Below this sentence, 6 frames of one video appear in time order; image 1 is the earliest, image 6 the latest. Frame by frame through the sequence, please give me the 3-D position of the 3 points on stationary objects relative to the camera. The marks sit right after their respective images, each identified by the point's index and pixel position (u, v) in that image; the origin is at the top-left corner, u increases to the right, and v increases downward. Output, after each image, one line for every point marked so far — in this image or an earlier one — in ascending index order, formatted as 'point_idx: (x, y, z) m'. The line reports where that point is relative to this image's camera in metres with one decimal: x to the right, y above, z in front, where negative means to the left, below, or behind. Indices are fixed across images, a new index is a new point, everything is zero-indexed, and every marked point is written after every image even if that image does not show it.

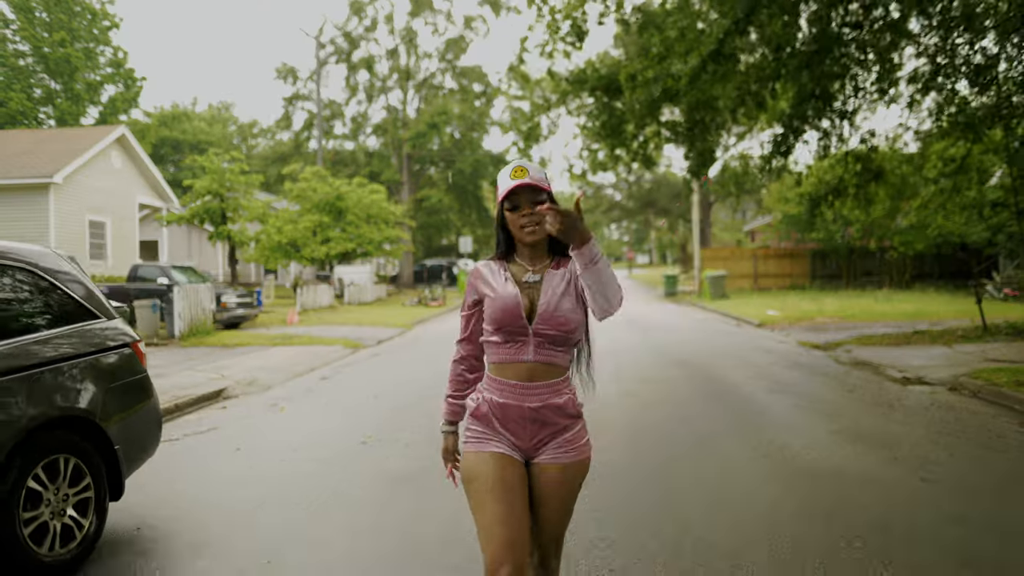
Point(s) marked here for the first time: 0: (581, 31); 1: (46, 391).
0: (+1.1, +4.0, +12.1) m
1: (-2.2, -0.5, +3.5) m
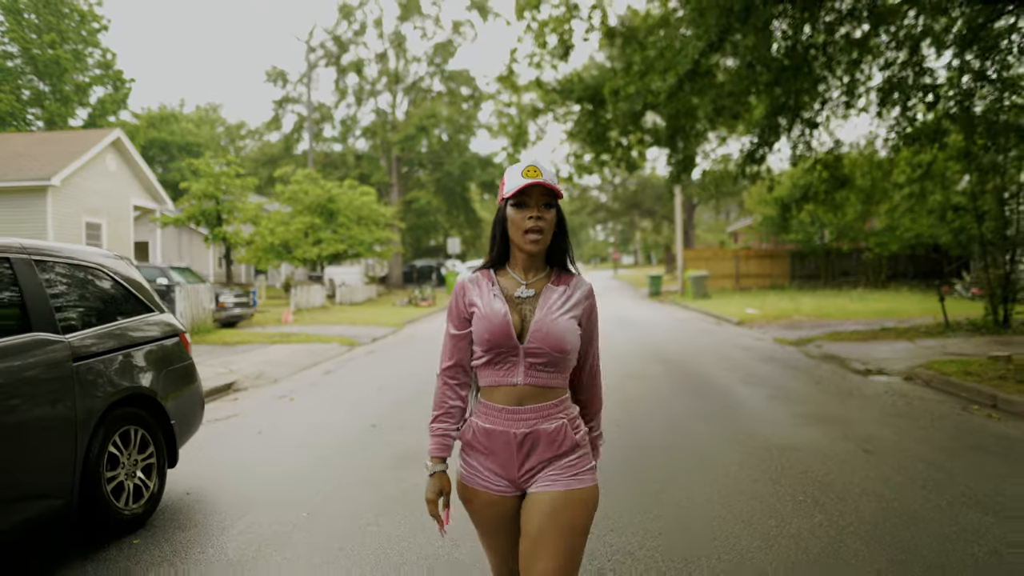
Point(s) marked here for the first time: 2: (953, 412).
0: (+0.9, +4.0, +12.8) m
1: (-2.2, -0.5, +4.2) m
2: (+4.2, -1.2, +7.4) m
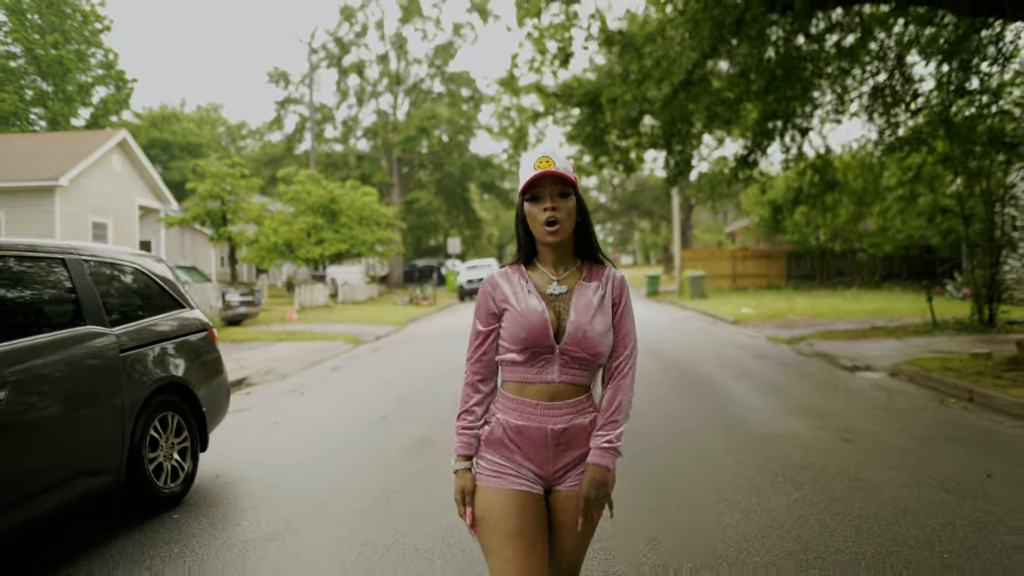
0: (+0.9, +4.0, +13.2) m
1: (-2.2, -0.5, +4.6) m
2: (+4.3, -1.2, +7.8) m
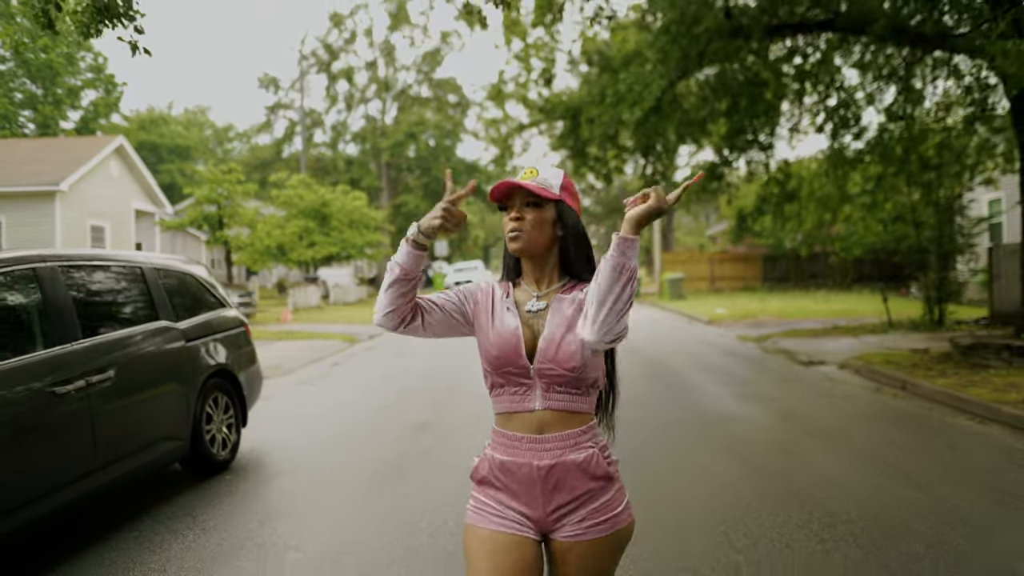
0: (+0.7, +4.0, +14.3) m
1: (-2.2, -0.5, +5.6) m
2: (+4.1, -1.2, +8.9) m
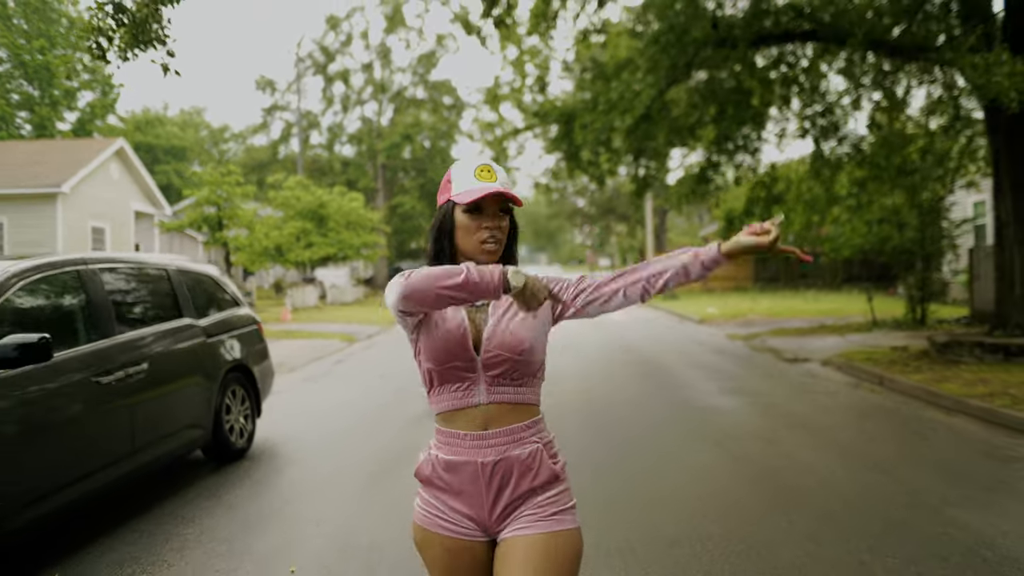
0: (+0.6, +4.0, +14.7) m
1: (-2.2, -0.5, +6.0) m
2: (+4.1, -1.2, +9.4) m
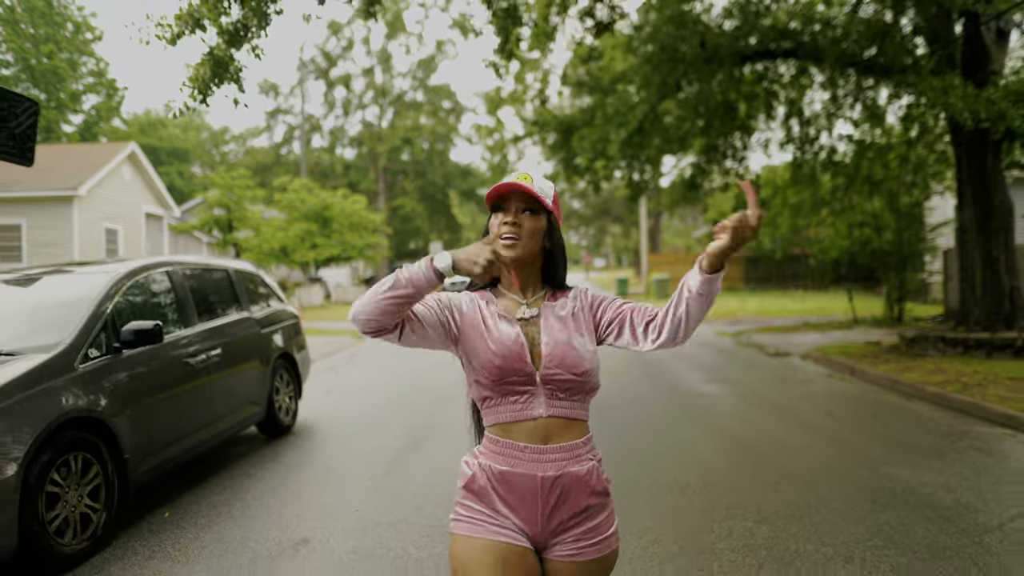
0: (+0.7, +4.0, +15.7) m
1: (-2.2, -0.5, +6.9) m
2: (+4.2, -1.2, +10.3) m
